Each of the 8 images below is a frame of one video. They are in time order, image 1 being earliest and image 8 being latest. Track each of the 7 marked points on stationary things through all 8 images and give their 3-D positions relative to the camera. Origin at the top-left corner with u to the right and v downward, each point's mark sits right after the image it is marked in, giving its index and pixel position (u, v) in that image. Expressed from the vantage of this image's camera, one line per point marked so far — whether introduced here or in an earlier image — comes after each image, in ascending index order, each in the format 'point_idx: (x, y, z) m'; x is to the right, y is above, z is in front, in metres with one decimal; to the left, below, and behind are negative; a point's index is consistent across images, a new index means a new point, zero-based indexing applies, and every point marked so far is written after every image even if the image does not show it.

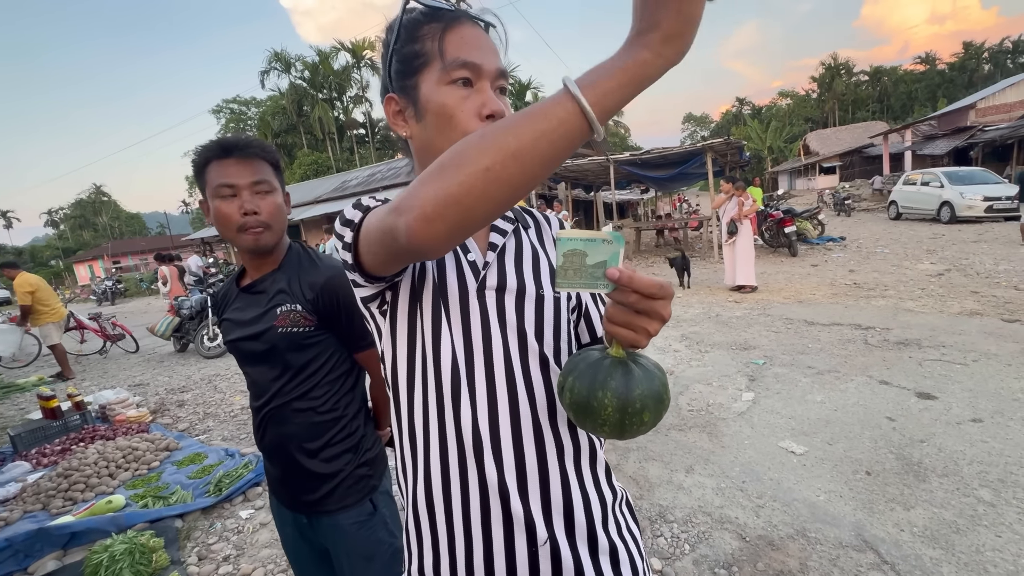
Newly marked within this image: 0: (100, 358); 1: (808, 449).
0: (-8.8, -1.5, +9.7) m
1: (+2.0, -1.1, +3.1) m
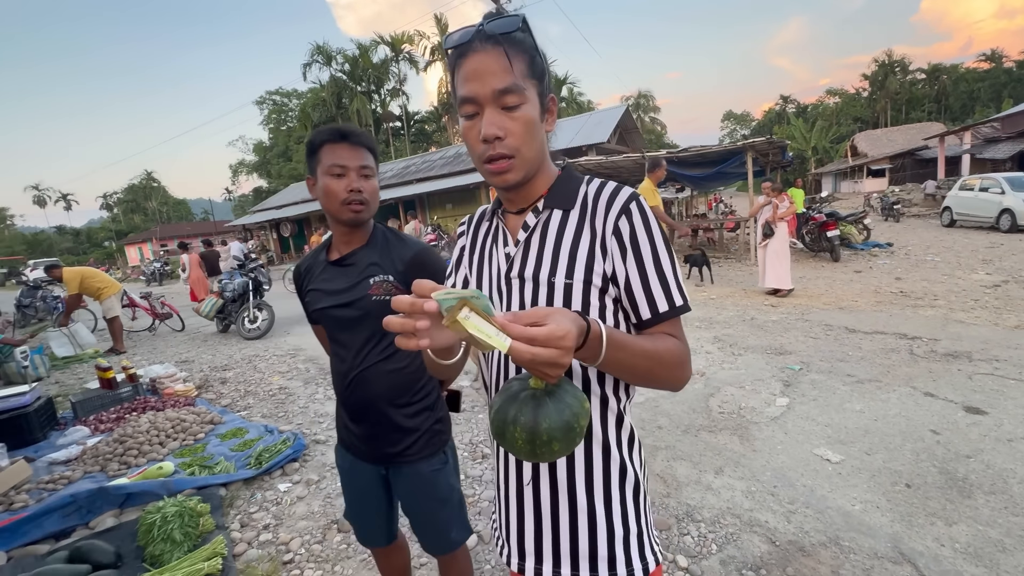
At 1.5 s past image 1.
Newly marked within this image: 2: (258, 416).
0: (-8.2, -1.1, +10.2) m
1: (+2.2, -1.1, +3.0) m
2: (-2.8, -1.4, +5.0) m
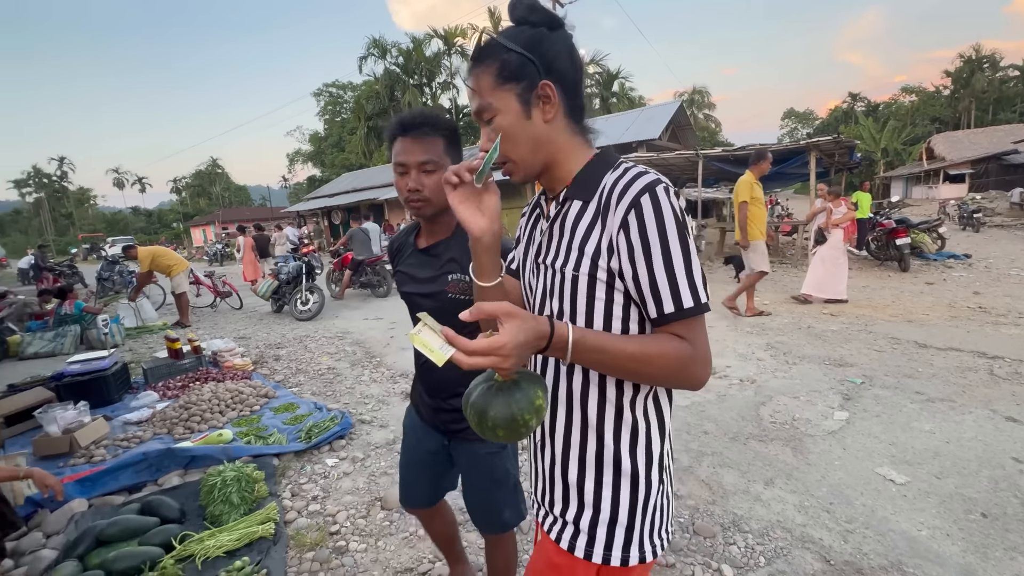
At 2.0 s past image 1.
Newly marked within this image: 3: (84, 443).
0: (-7.2, -0.6, +10.9) m
1: (+2.5, -1.2, +2.8) m
2: (-2.4, -1.2, +5.2) m
3: (-3.8, -1.4, +4.0) m
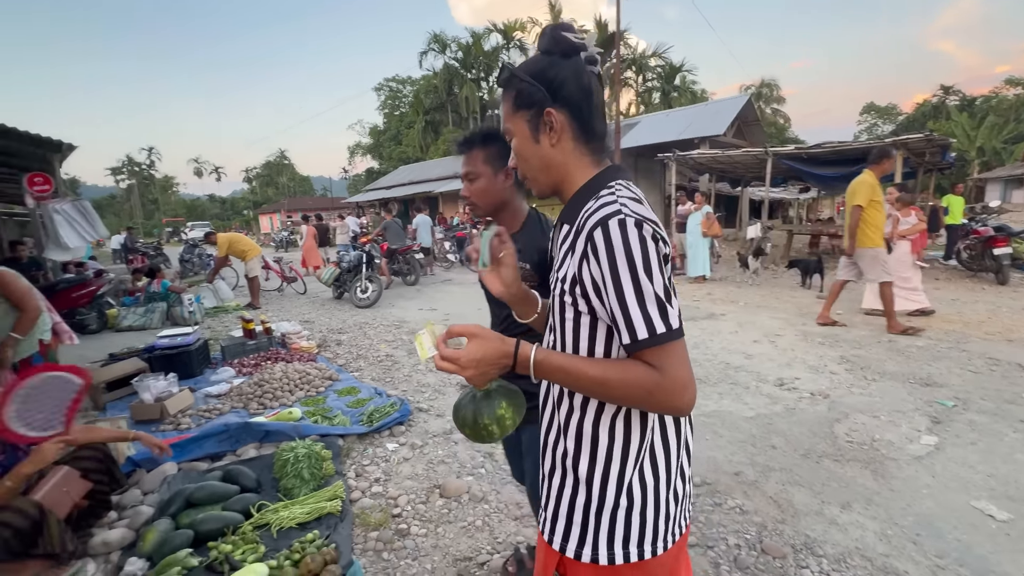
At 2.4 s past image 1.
0: (-6.0, -0.2, +11.6) m
1: (+2.8, -1.3, +2.5) m
2: (-1.7, -1.1, +5.5) m
3: (-3.3, -1.2, +4.4) m
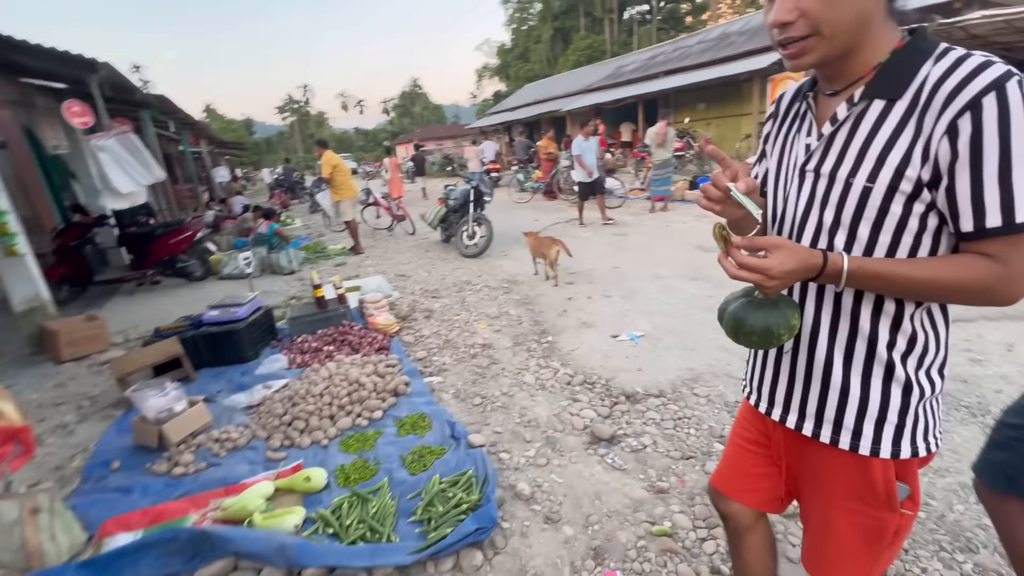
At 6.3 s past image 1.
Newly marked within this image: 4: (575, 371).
0: (-2.9, +1.2, +10.5) m
1: (+3.1, -1.7, -0.3) m
2: (-0.5, -0.8, +3.6) m
3: (-2.3, -1.0, +3.1) m
4: (+0.5, -0.7, +3.8) m
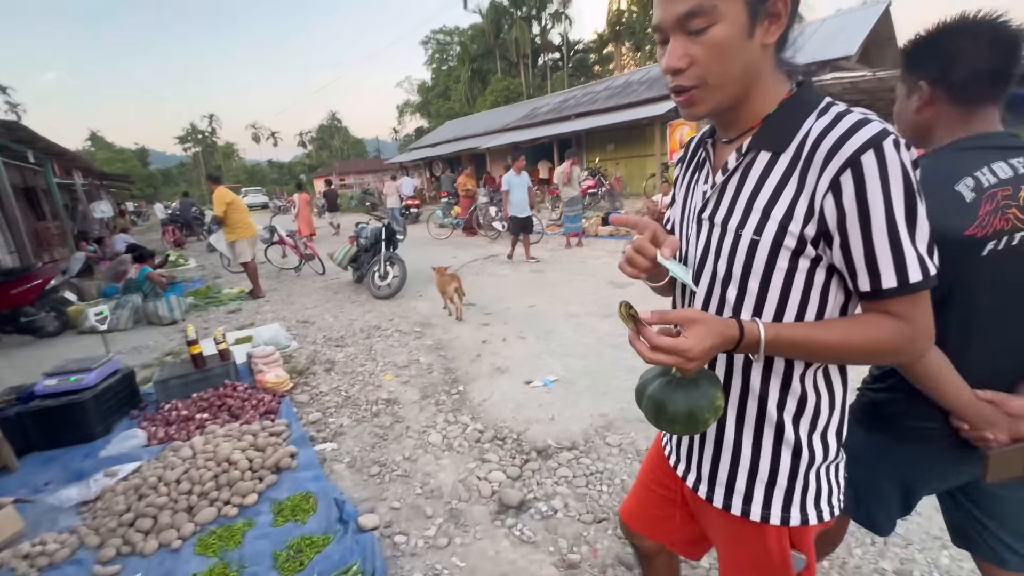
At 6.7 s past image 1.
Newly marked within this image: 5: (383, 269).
0: (-4.7, +0.2, +9.7) m
1: (+3.0, -1.7, -0.2) m
2: (-1.2, -1.2, +3.2) m
3: (-2.9, -1.4, +2.3) m
4: (-0.2, -1.1, +3.5) m
5: (-2.2, +0.3, +7.6) m
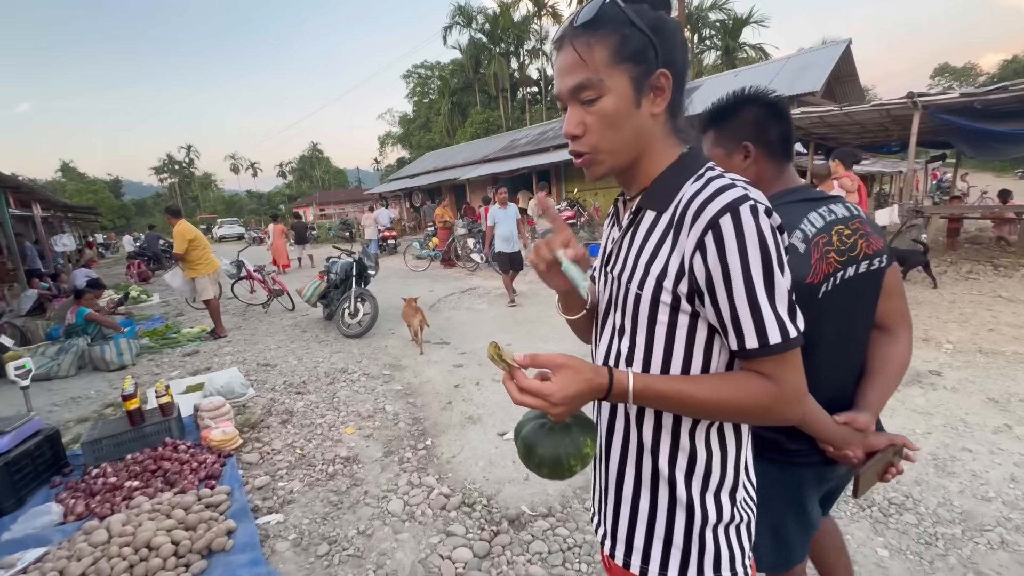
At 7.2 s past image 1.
0: (-5.2, -0.5, +9.2) m
1: (+2.9, -1.8, -0.4) m
2: (-1.4, -1.6, +2.8) m
3: (-3.0, -1.7, +1.9) m
4: (-0.4, -1.4, +3.2) m
5: (-2.6, -0.3, +7.3) m
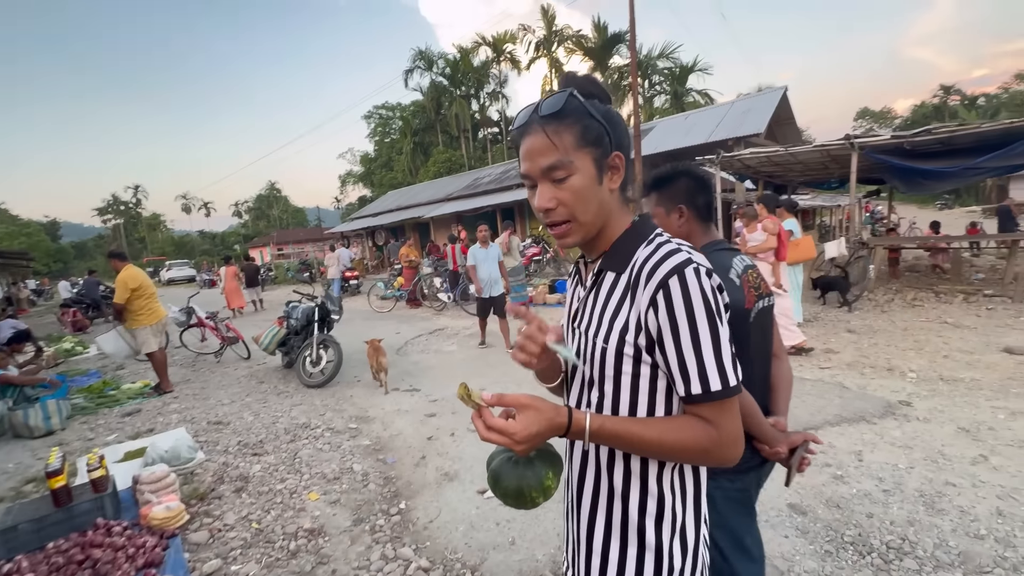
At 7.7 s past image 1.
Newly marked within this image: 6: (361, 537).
0: (-5.7, -1.4, +8.6) m
1: (+3.1, -1.7, -0.5) m
2: (-1.4, -1.9, +2.4) m
3: (-3.0, -2.0, +1.4) m
4: (-0.5, -1.7, +2.9) m
5: (-3.0, -1.0, +6.9) m
6: (-1.1, -1.7, +3.2) m
